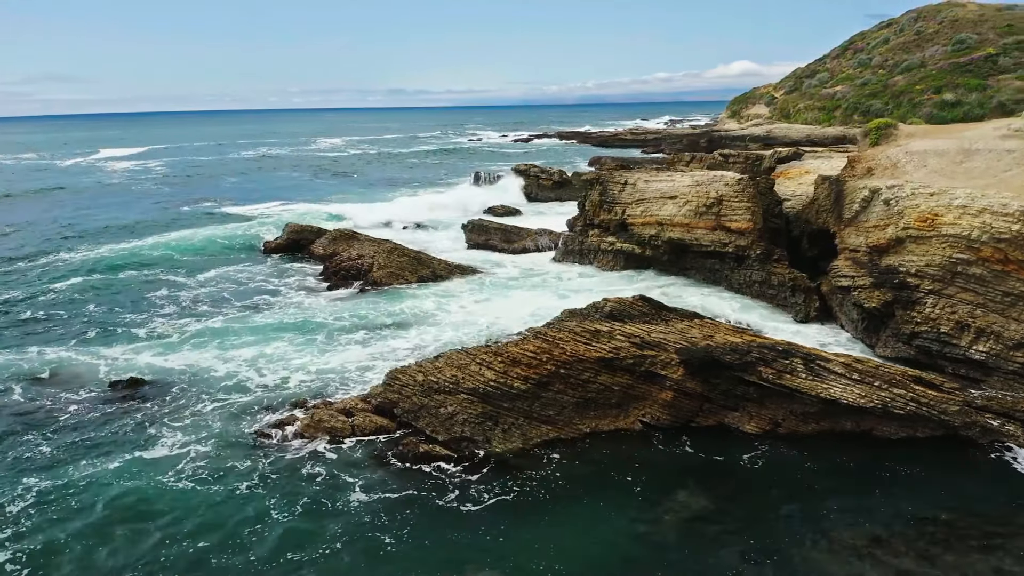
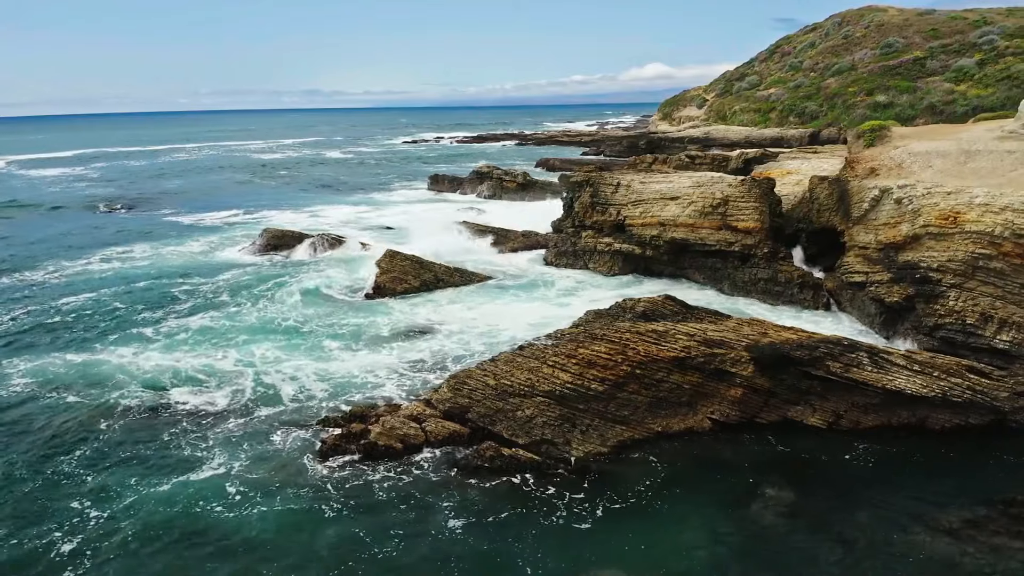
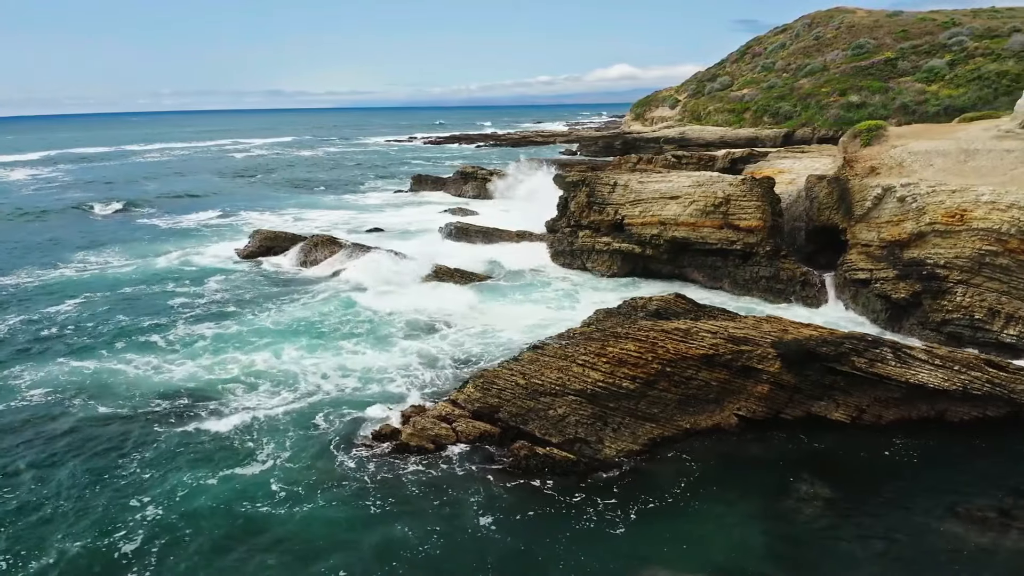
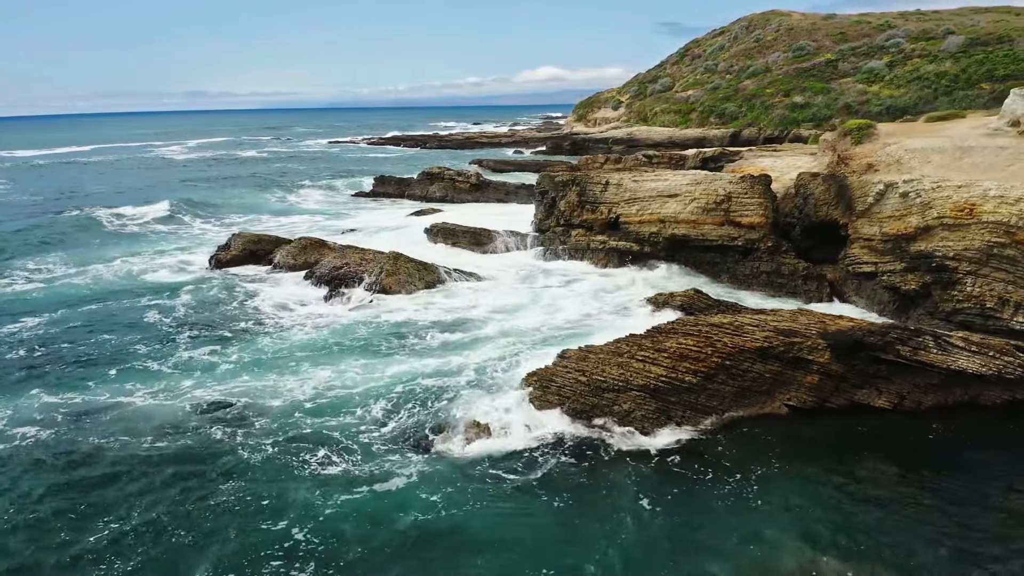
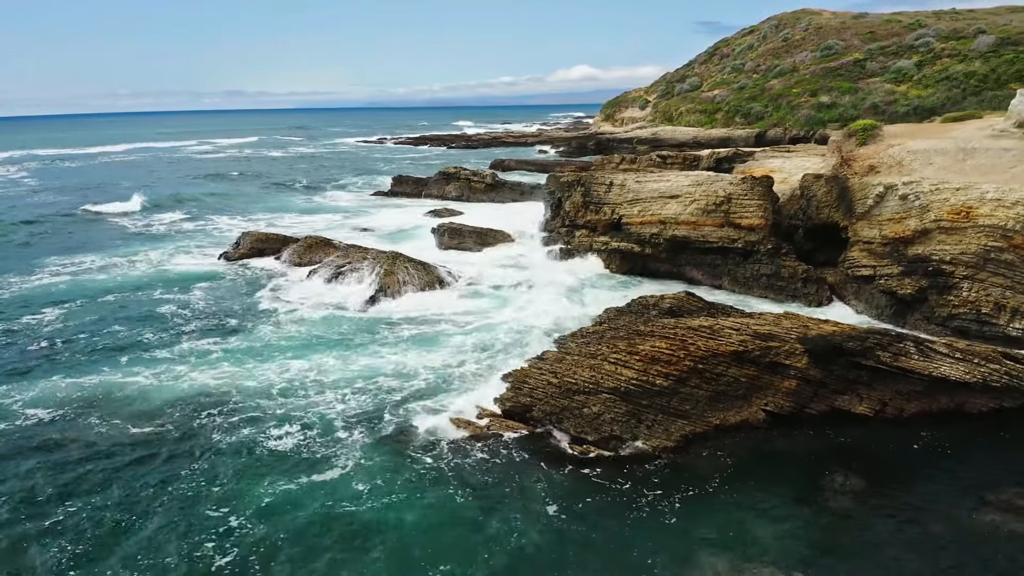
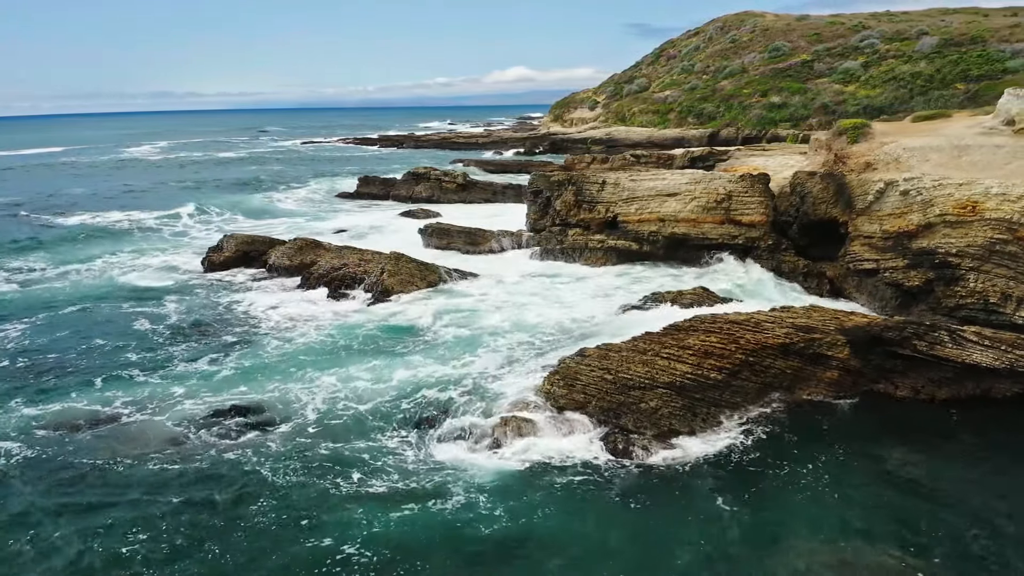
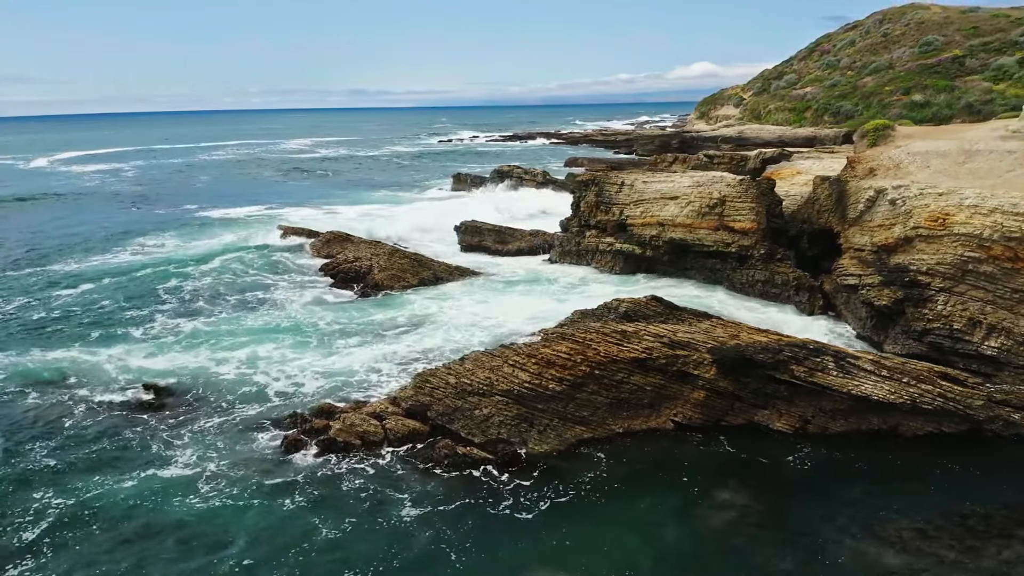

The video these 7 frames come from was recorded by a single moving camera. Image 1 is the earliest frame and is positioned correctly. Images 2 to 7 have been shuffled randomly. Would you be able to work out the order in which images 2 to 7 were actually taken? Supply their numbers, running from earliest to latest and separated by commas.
7, 2, 3, 5, 4, 6
